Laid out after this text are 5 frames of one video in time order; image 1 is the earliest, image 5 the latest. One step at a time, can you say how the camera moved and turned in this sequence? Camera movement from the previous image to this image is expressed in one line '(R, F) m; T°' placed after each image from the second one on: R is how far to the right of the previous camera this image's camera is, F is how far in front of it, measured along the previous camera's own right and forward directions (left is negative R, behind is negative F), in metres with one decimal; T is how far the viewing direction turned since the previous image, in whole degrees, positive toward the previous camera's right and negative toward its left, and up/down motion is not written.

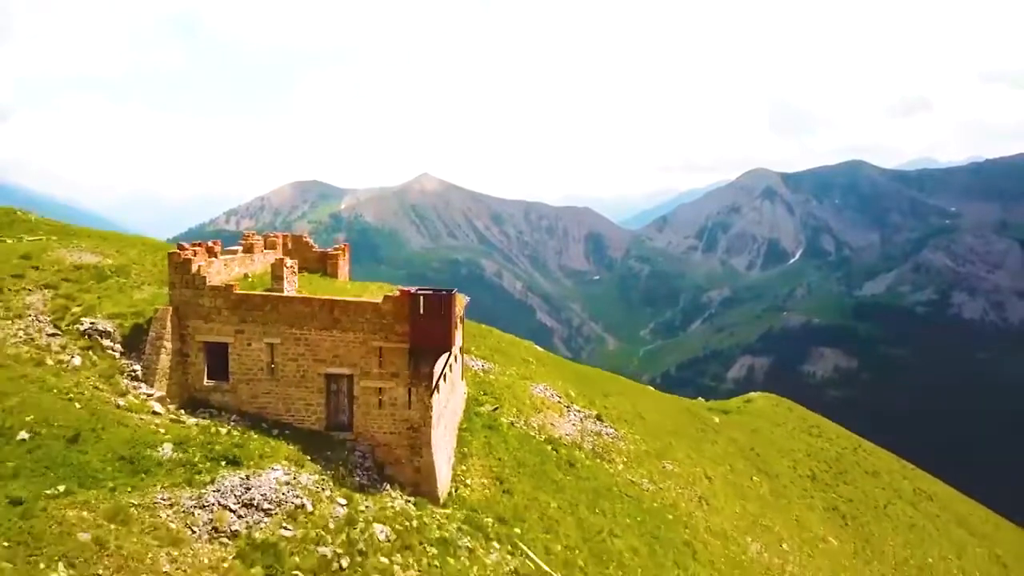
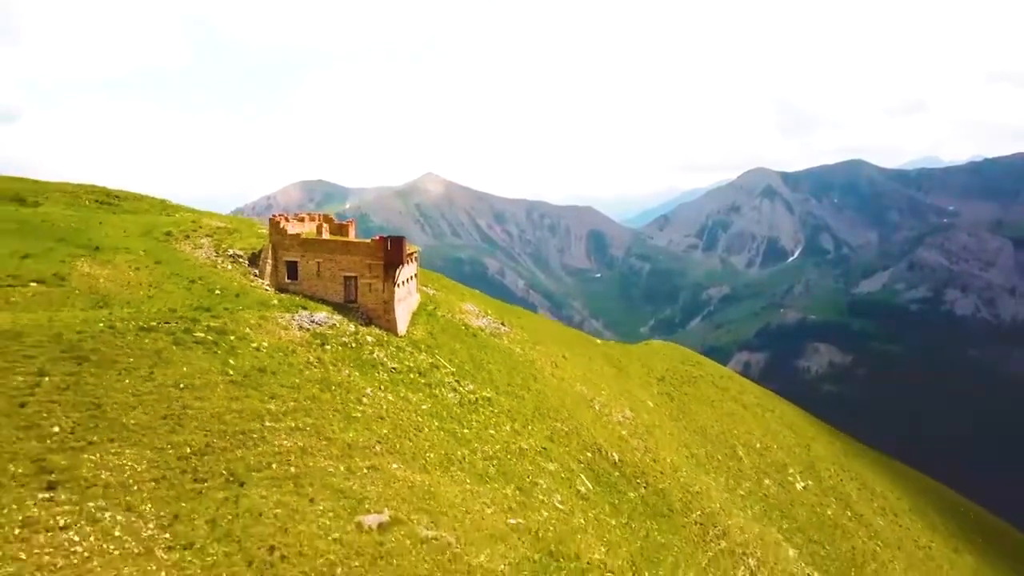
(+2.5, -17.5) m; 0°
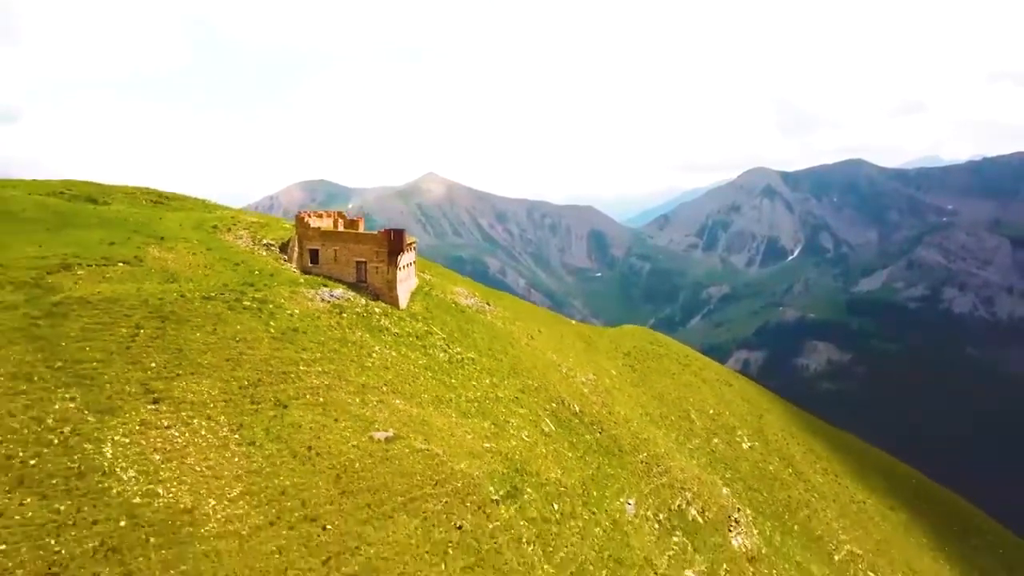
(+0.8, -8.0) m; 0°
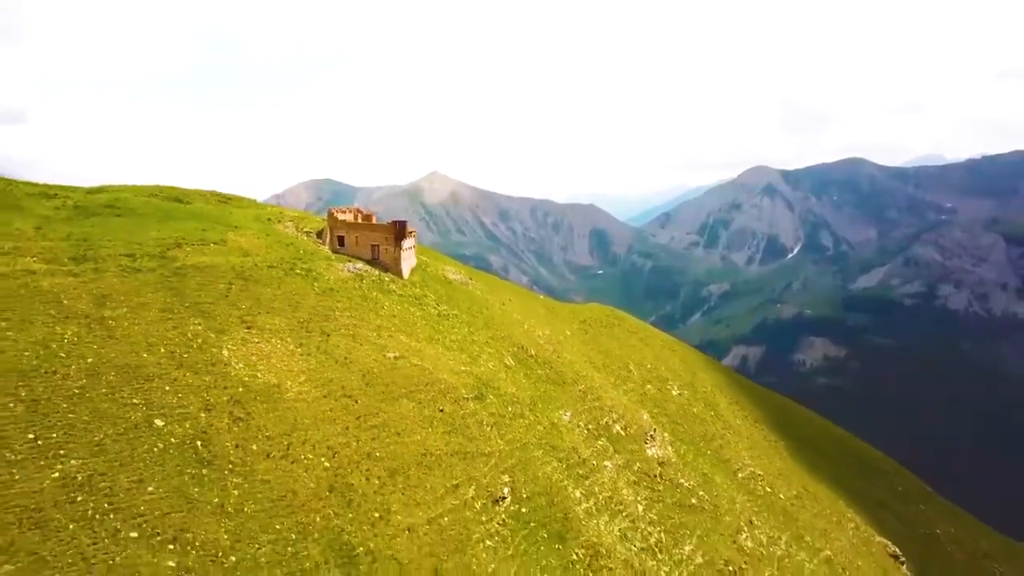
(+1.6, -15.7) m; 0°
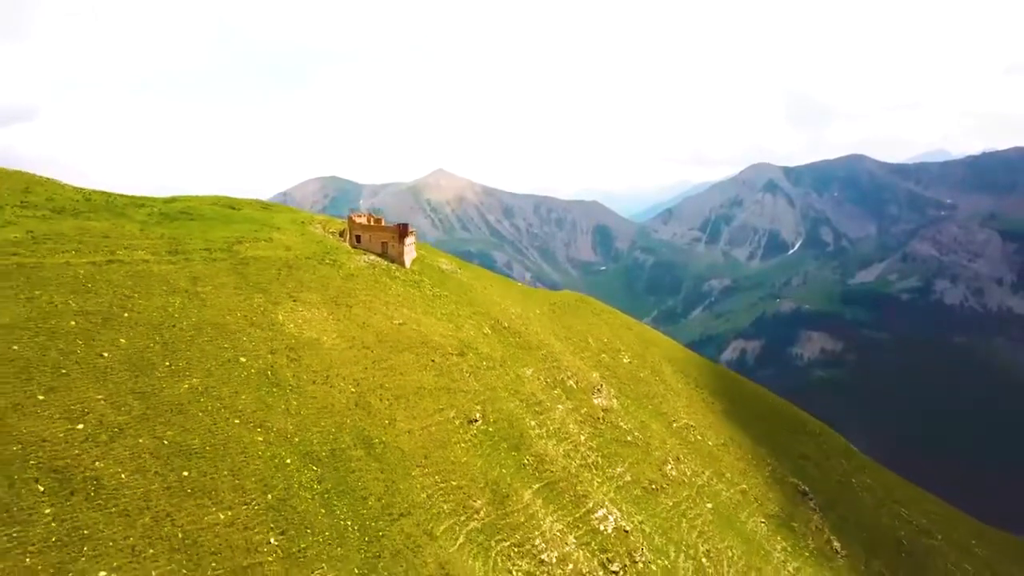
(+1.9, -17.3) m; 0°
